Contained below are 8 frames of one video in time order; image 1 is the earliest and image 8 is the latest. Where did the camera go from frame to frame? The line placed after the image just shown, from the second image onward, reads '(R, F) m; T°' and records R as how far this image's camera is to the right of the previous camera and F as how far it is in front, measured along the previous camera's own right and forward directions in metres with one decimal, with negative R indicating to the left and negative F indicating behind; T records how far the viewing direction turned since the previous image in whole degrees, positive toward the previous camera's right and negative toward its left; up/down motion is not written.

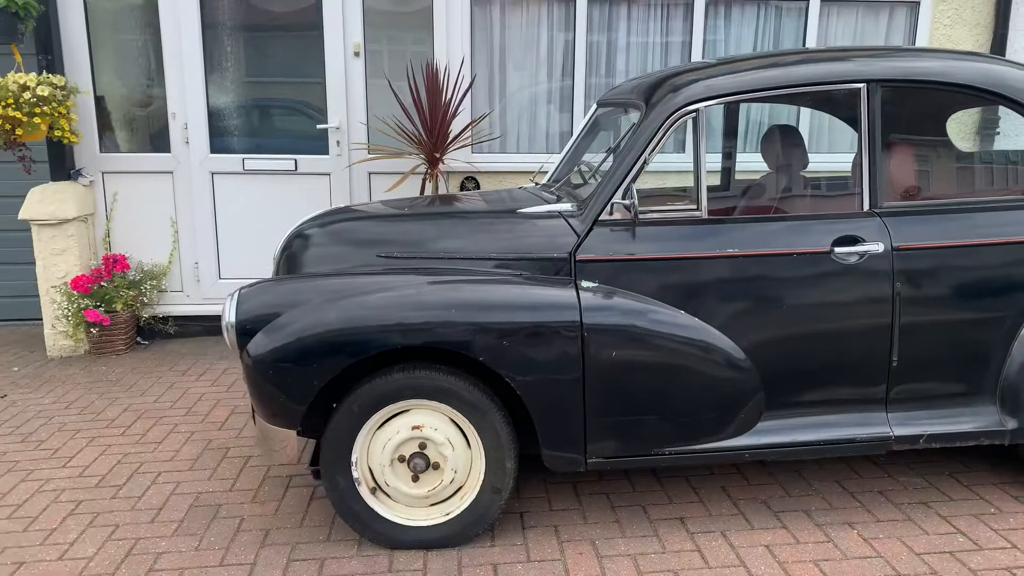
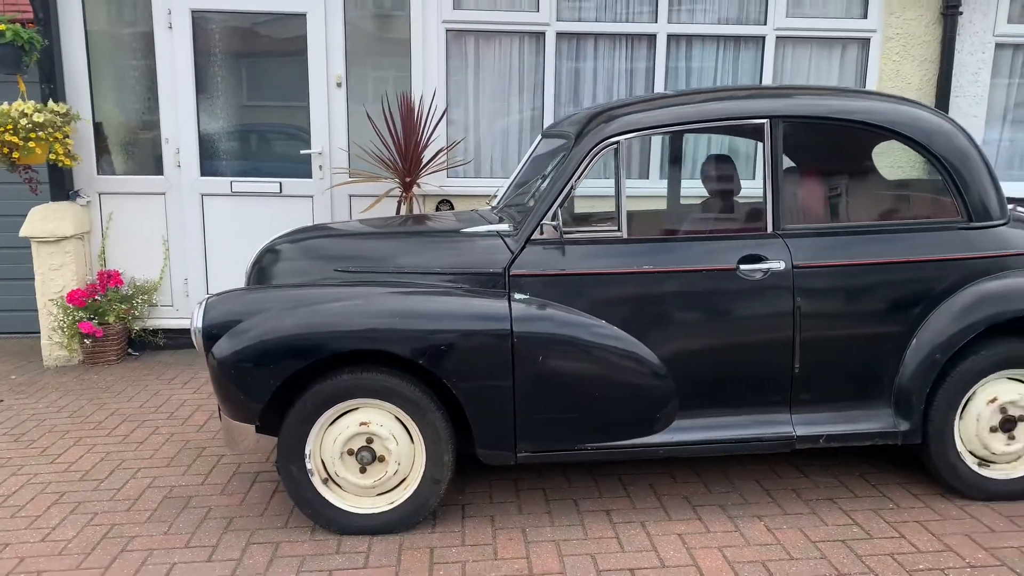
(+0.3, -0.3) m; 0°
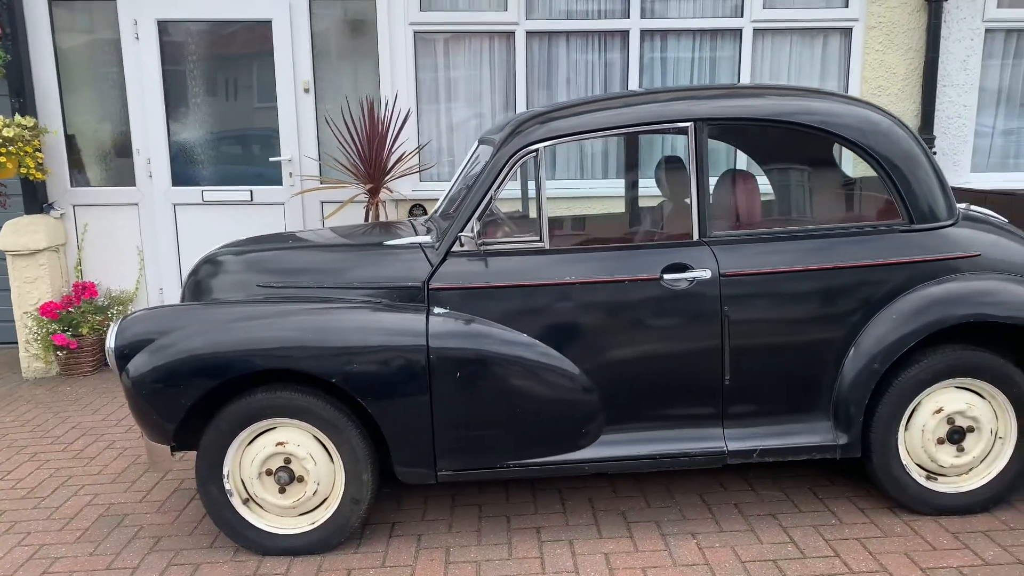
(+0.5, +0.1) m; -2°
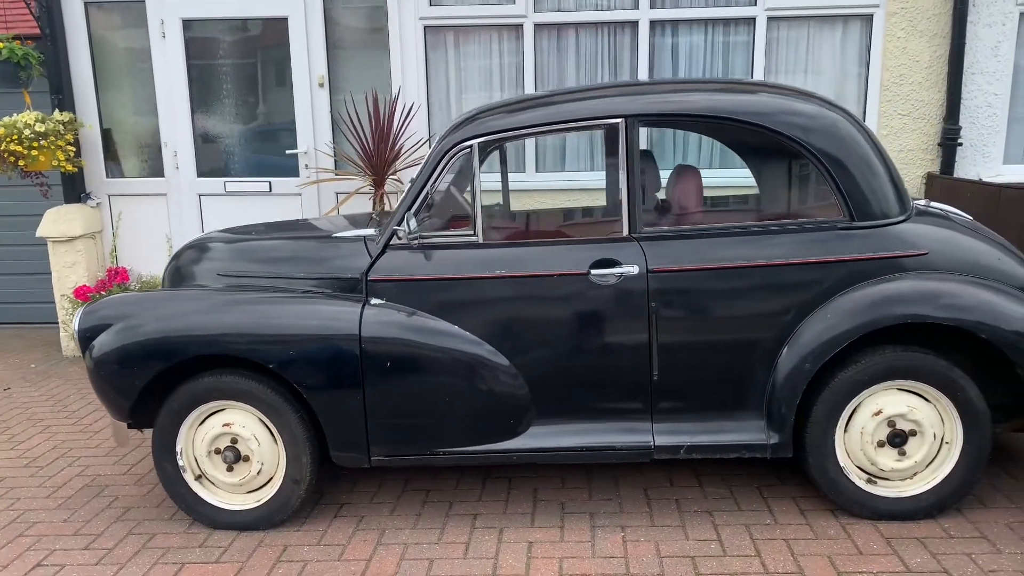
(+0.6, 0.0) m; -6°
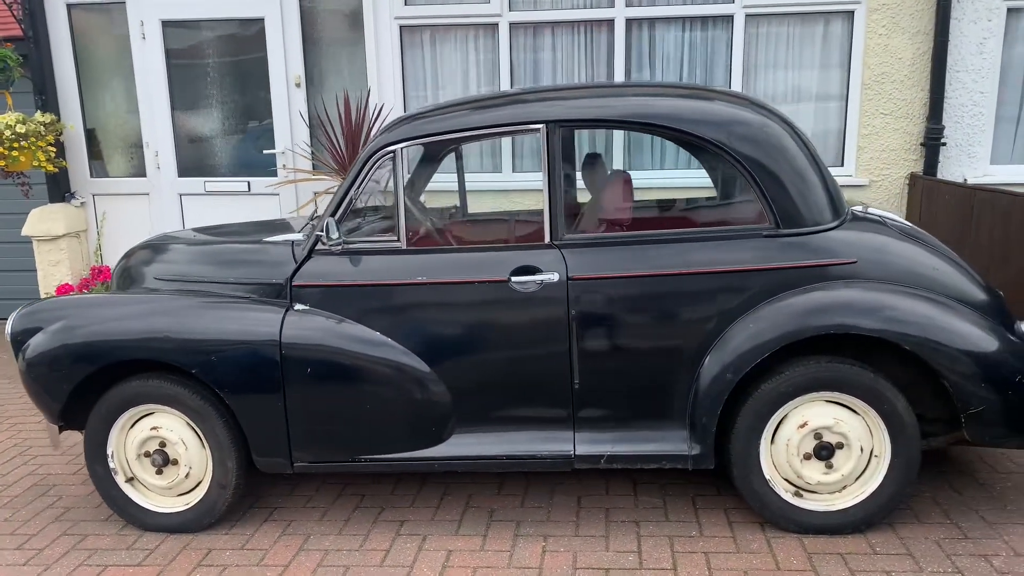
(+0.4, 0.0) m; -2°
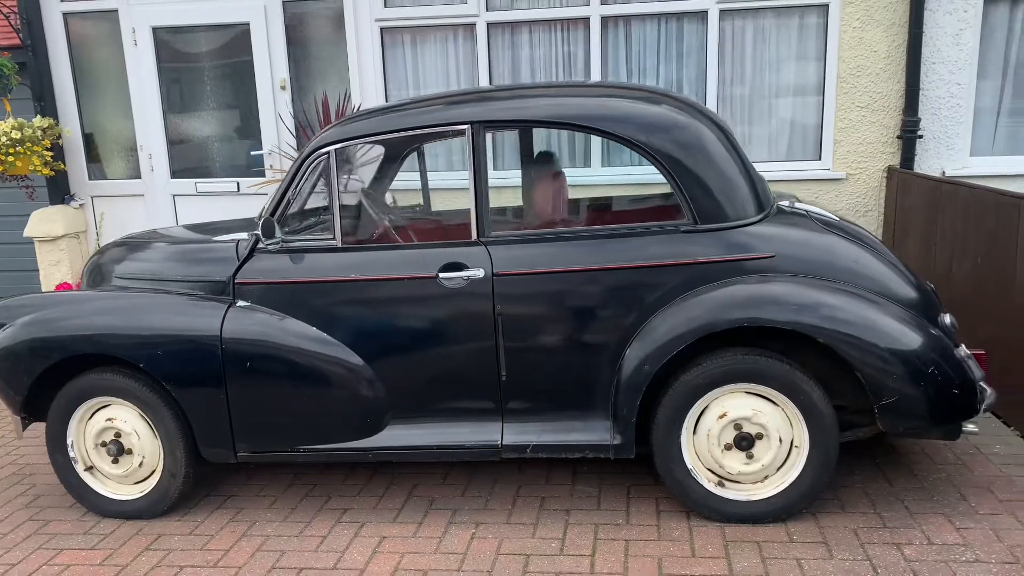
(+0.4, -0.1) m; -2°
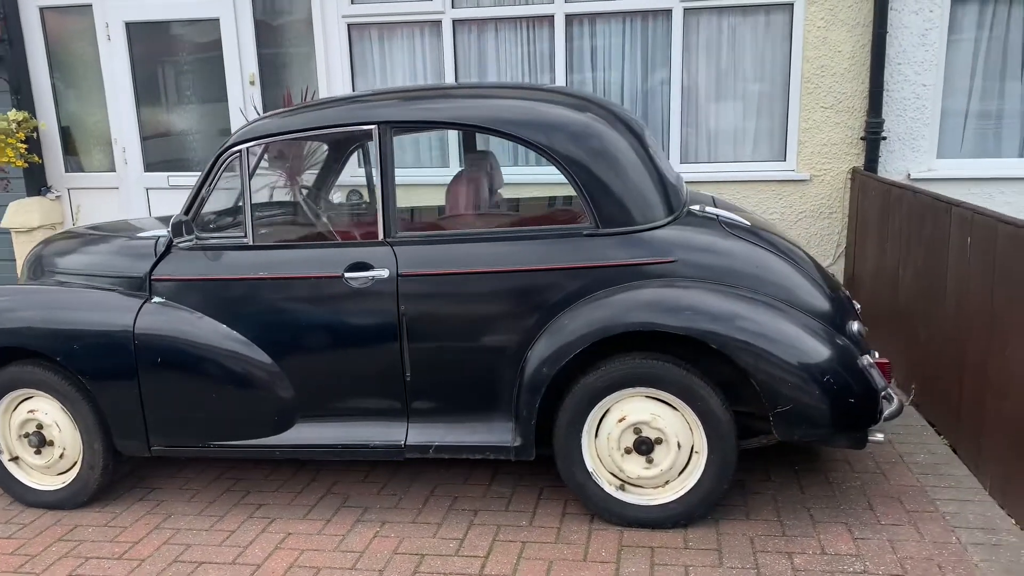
(+0.5, 0.0) m; -2°
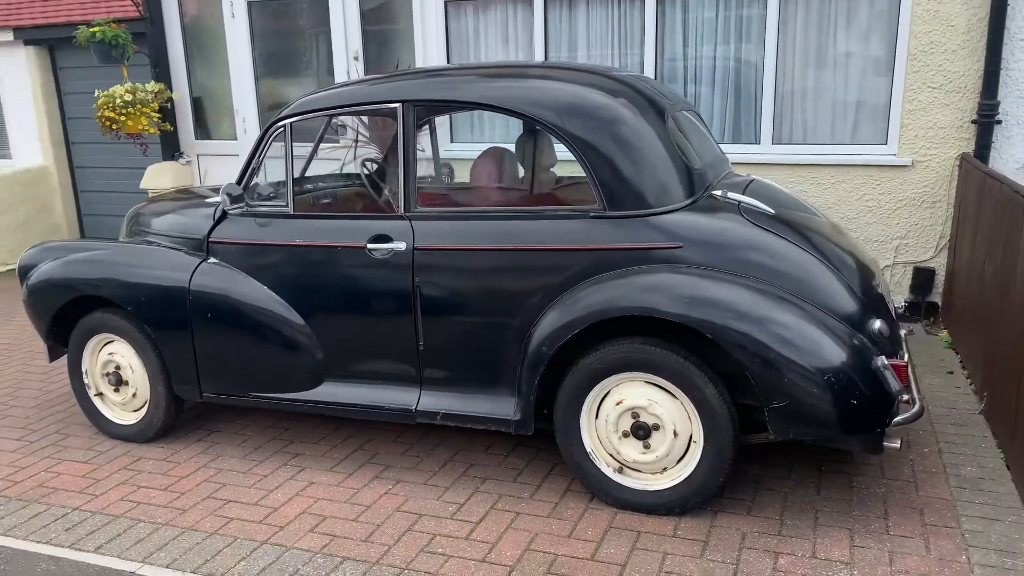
(+0.6, 0.0) m; -10°
